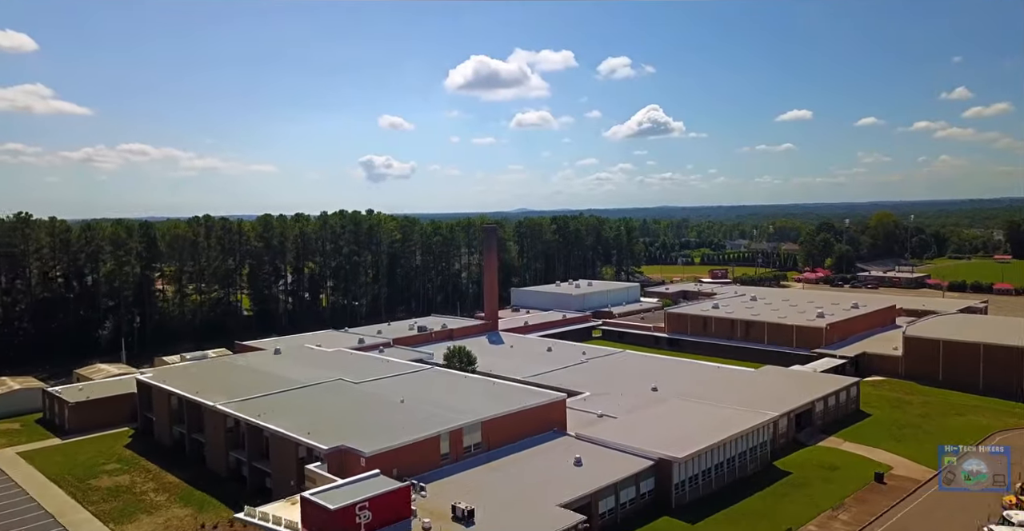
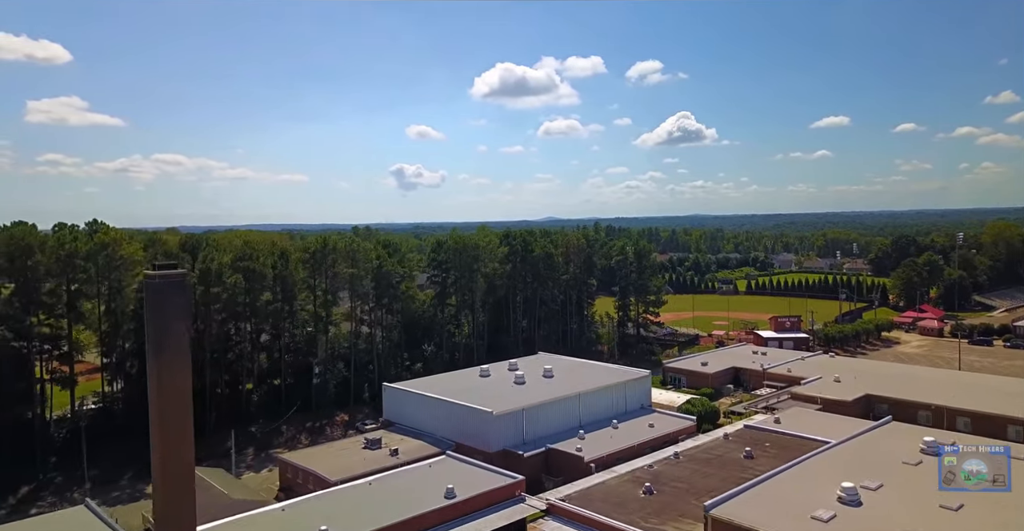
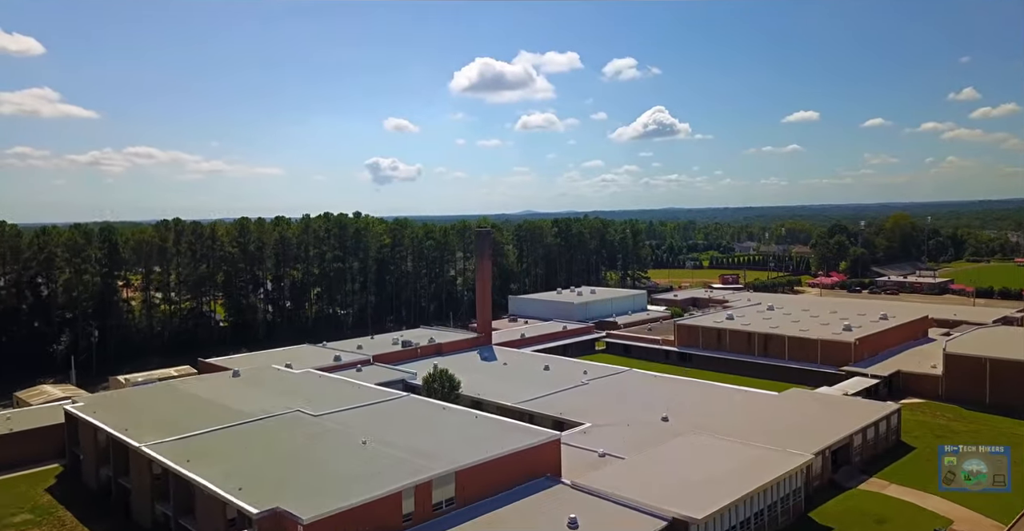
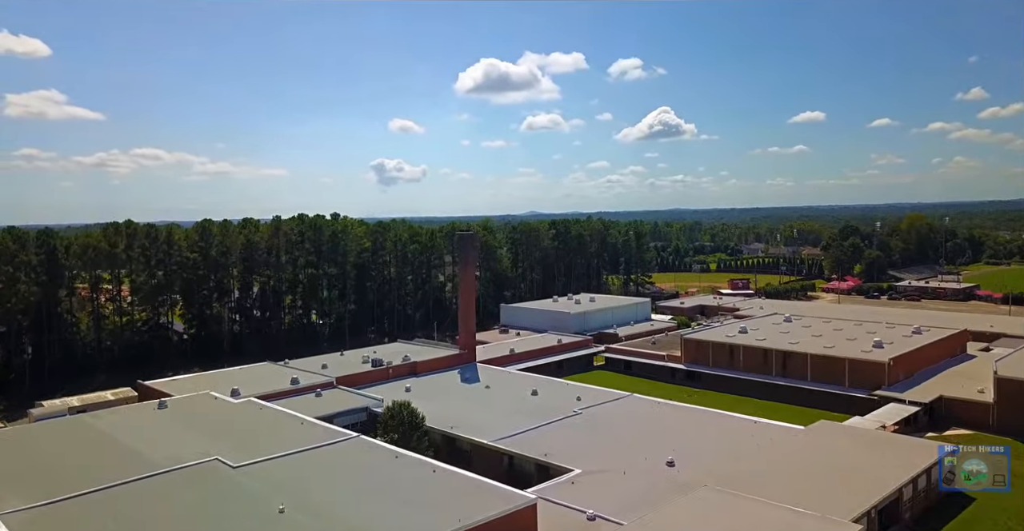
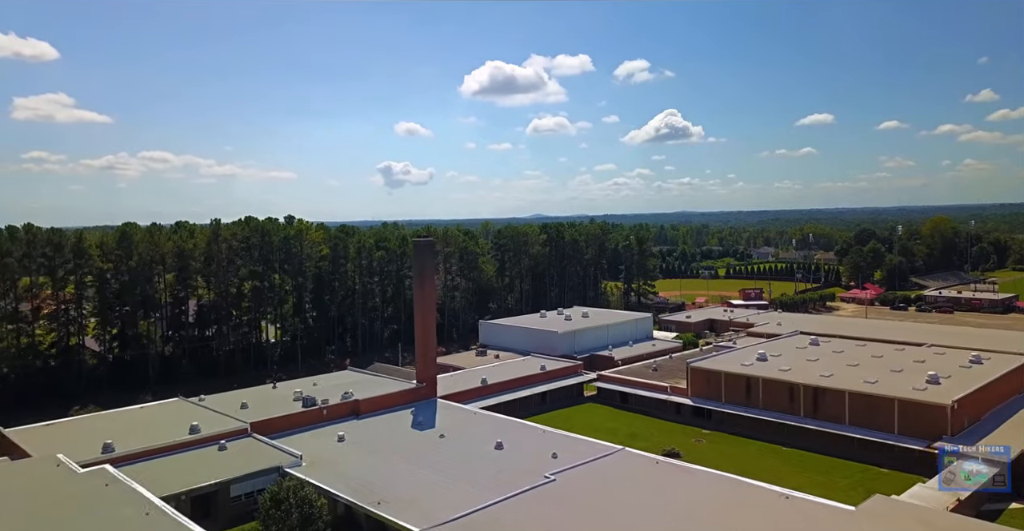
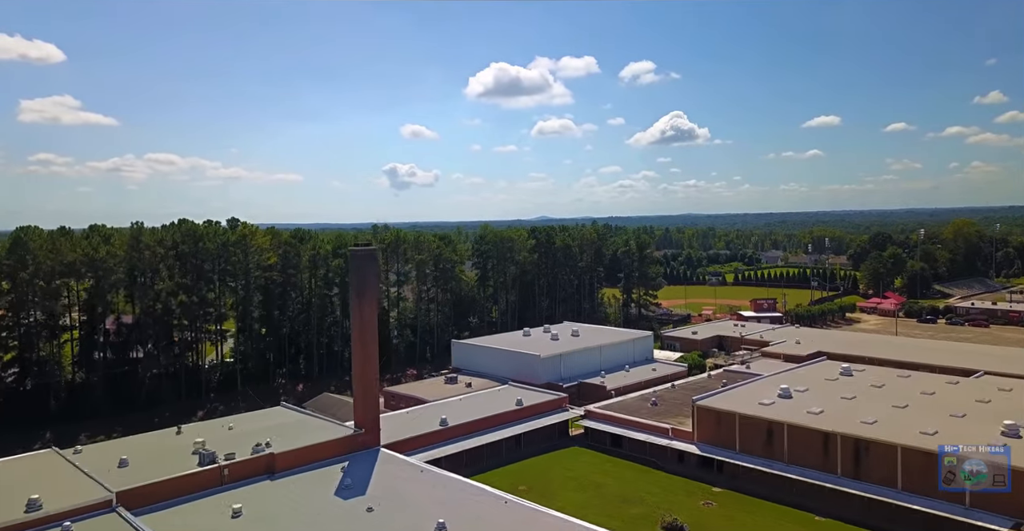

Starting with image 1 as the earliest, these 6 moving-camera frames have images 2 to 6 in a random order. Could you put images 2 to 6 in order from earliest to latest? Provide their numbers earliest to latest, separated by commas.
3, 4, 5, 6, 2
